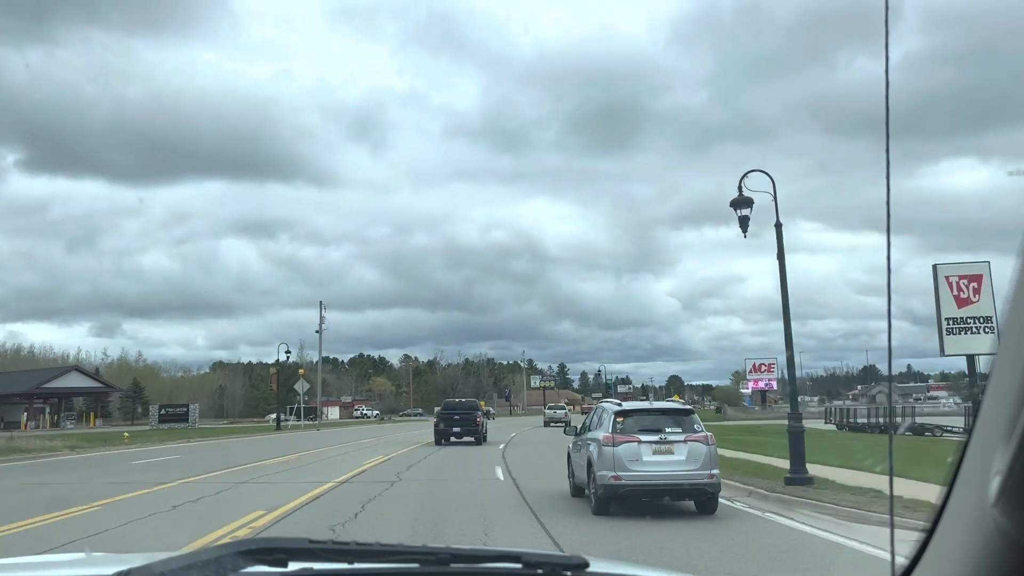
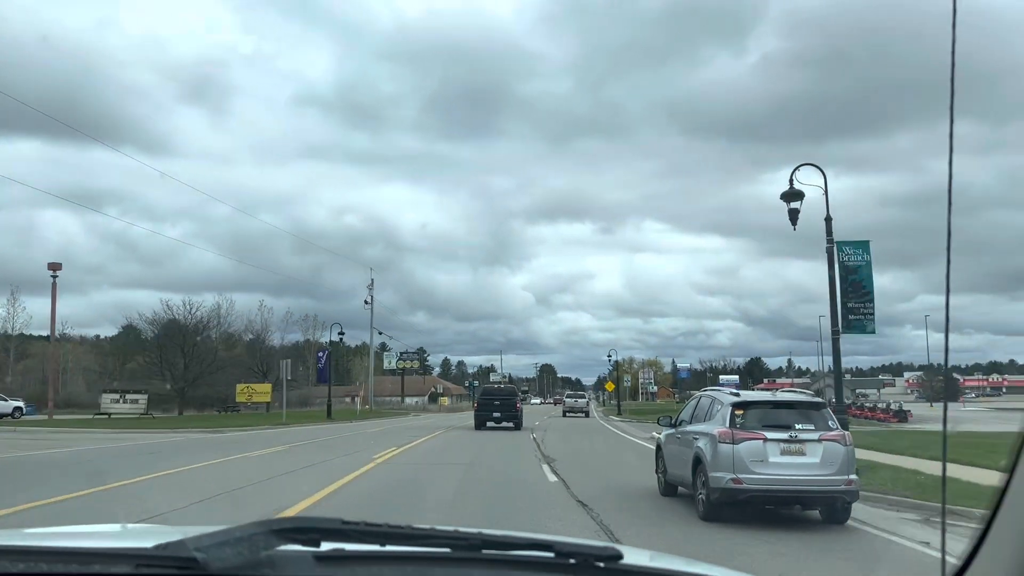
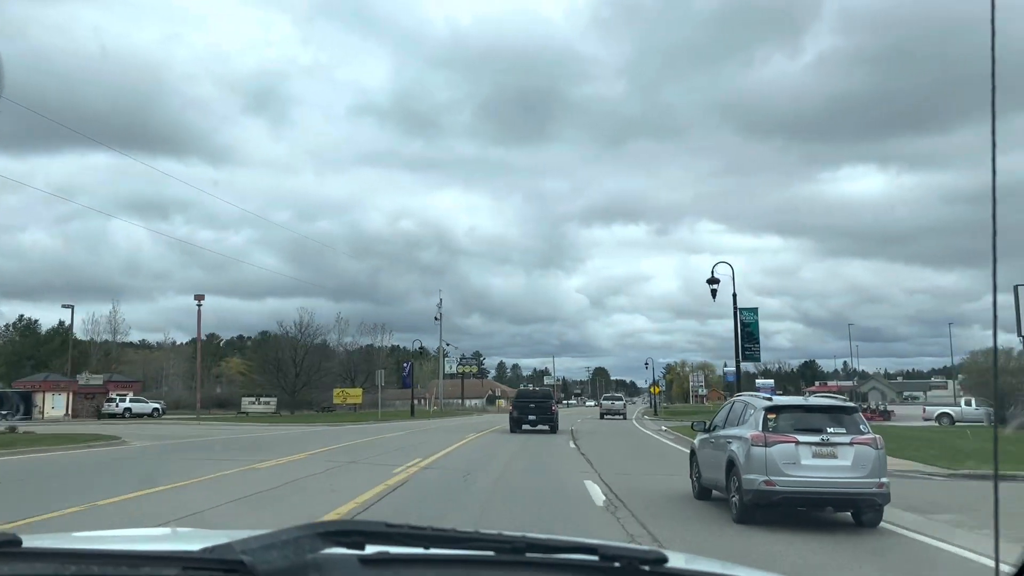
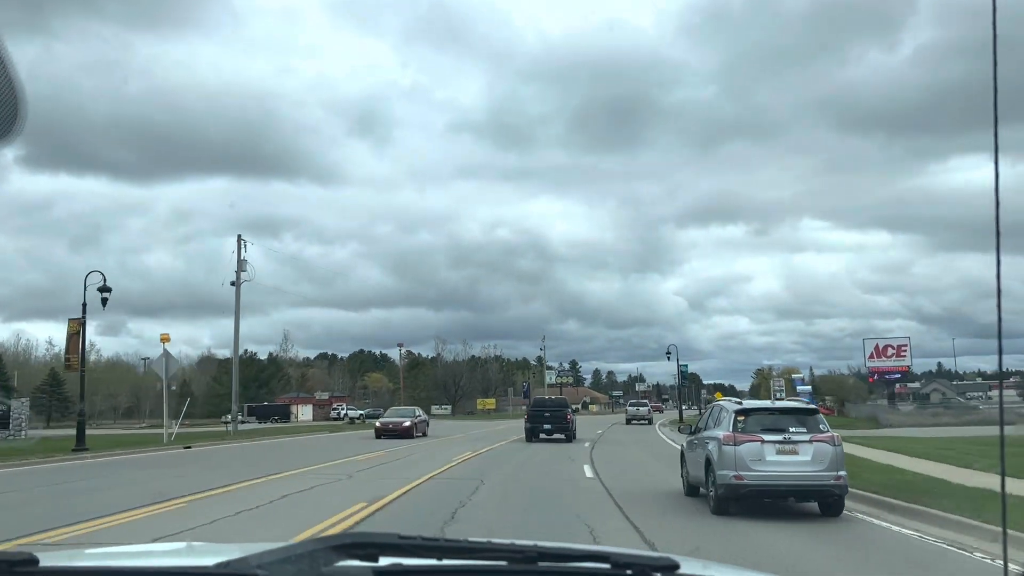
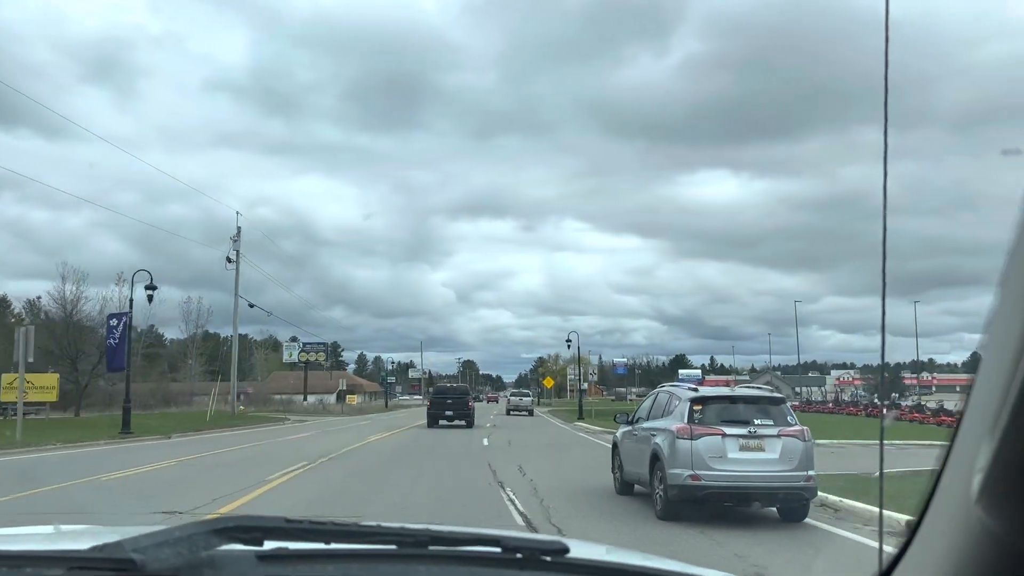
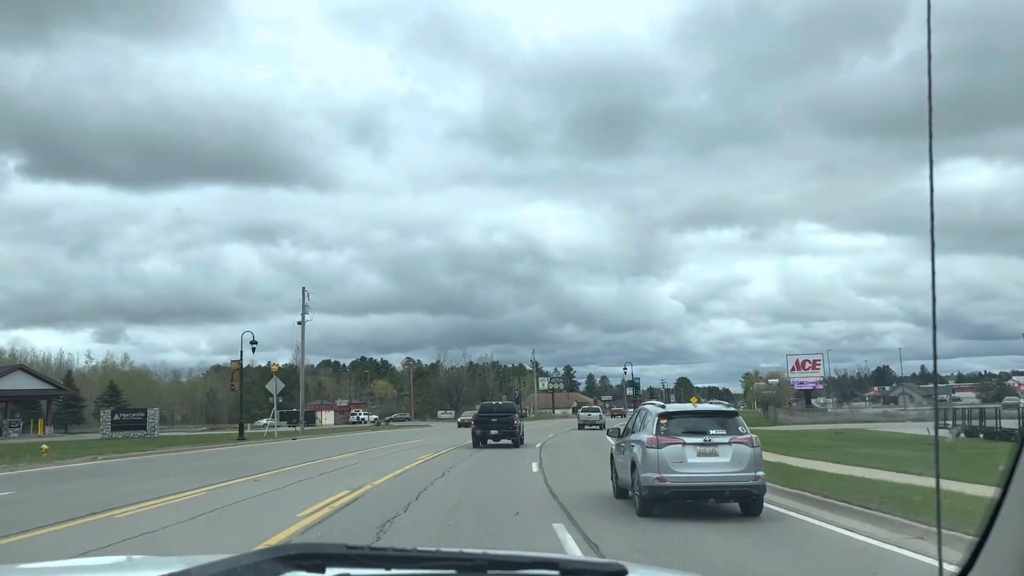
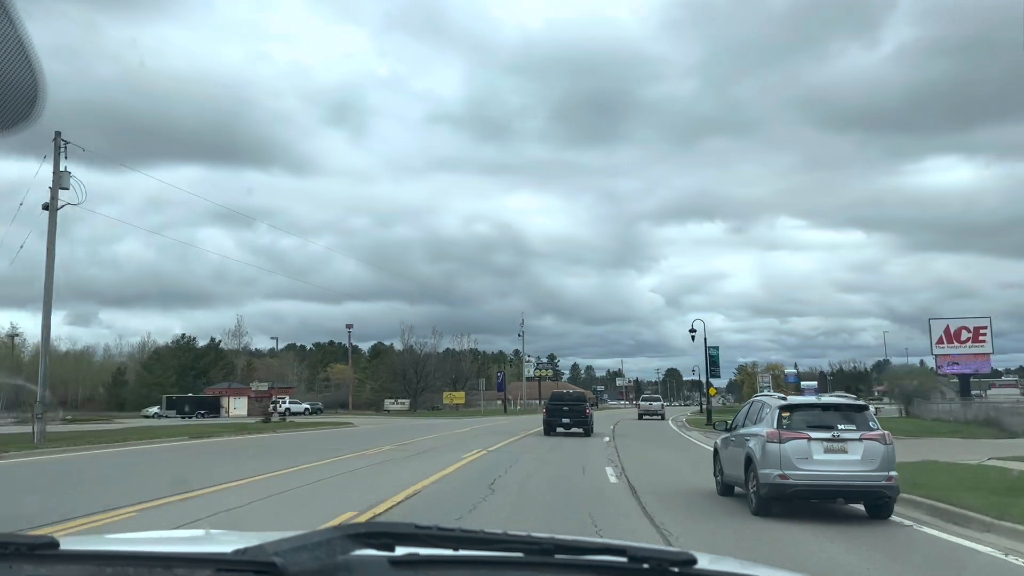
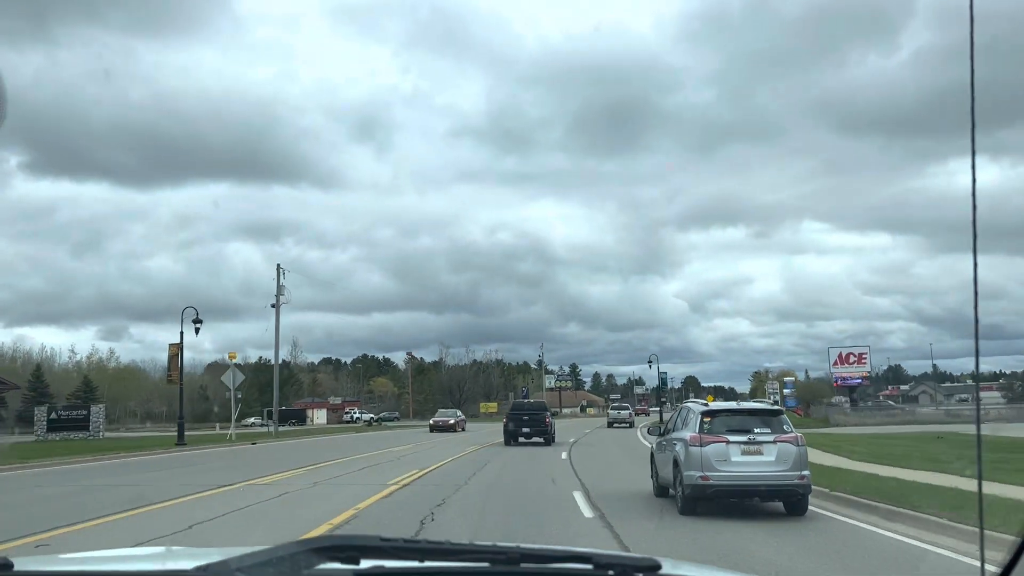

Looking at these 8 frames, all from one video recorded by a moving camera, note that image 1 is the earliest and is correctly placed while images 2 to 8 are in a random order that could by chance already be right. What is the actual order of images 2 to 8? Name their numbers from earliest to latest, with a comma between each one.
6, 8, 4, 7, 3, 2, 5
